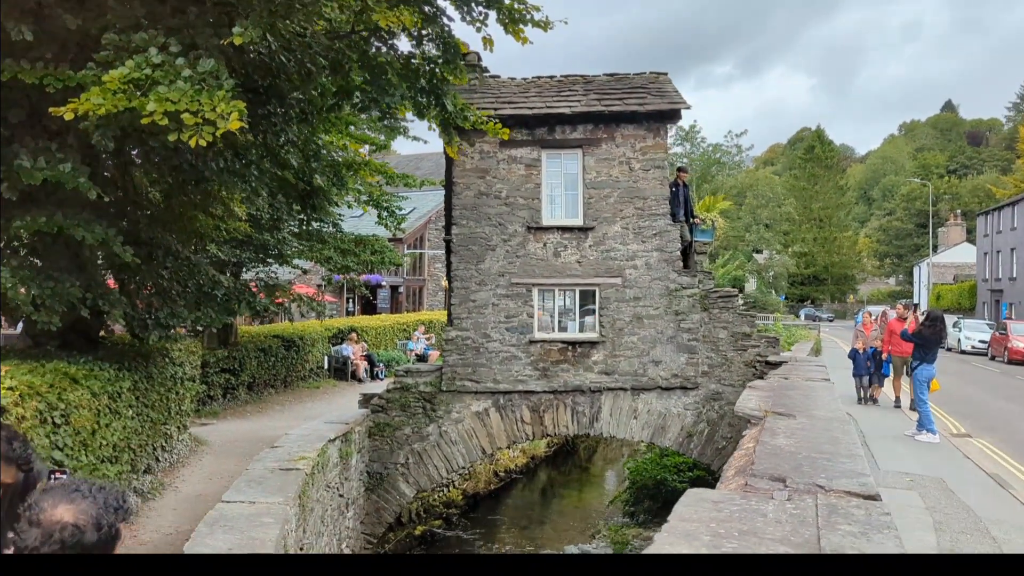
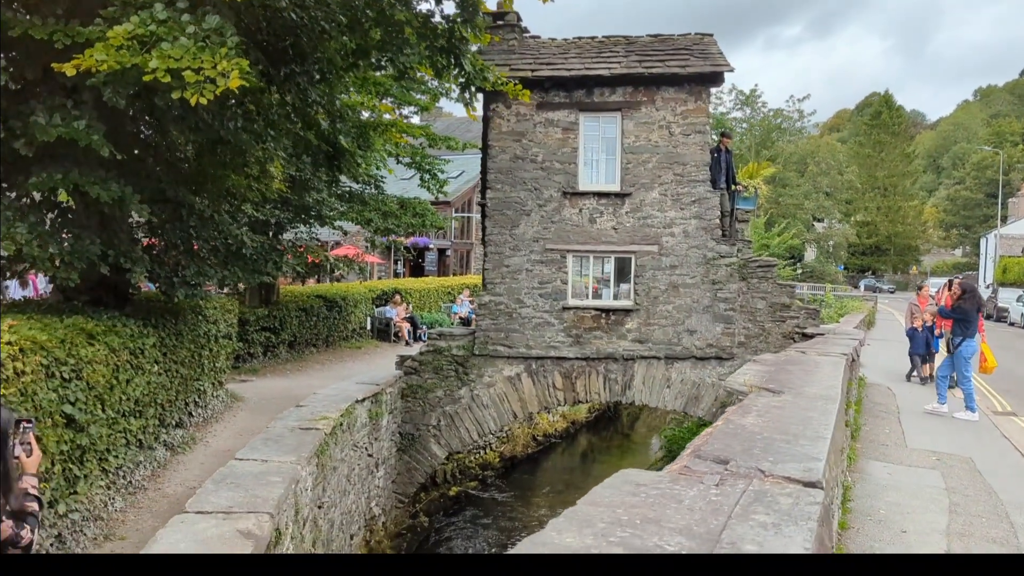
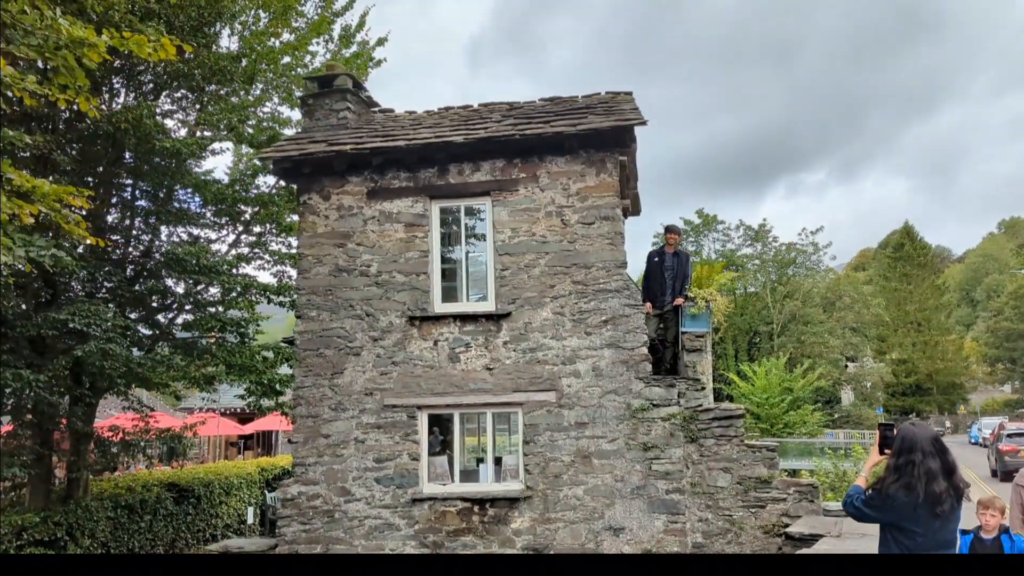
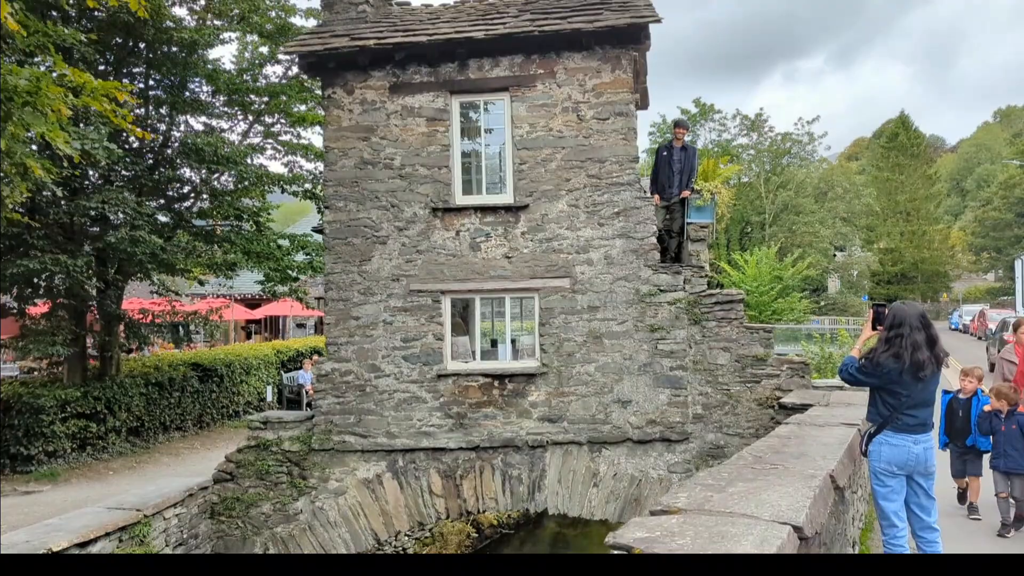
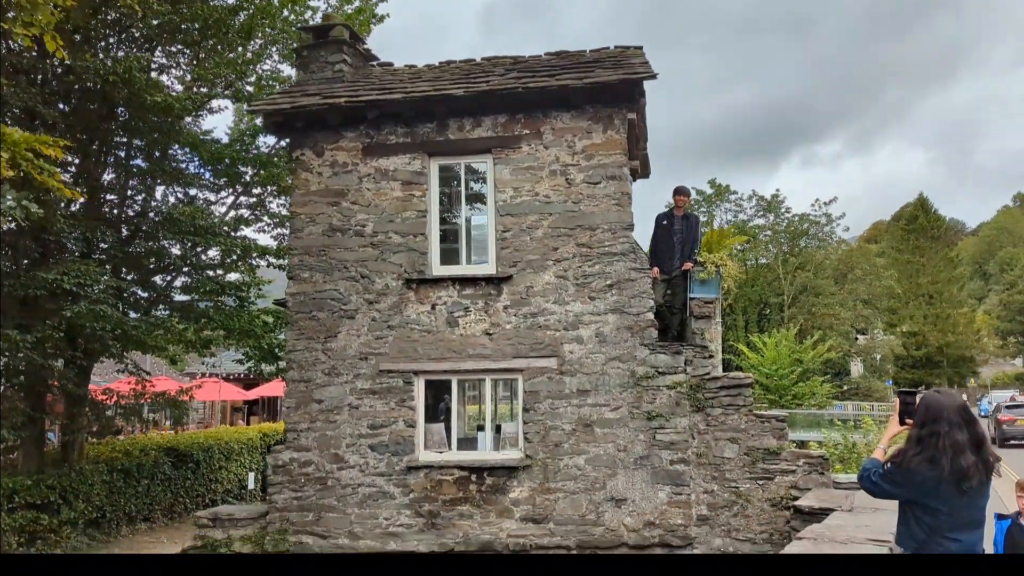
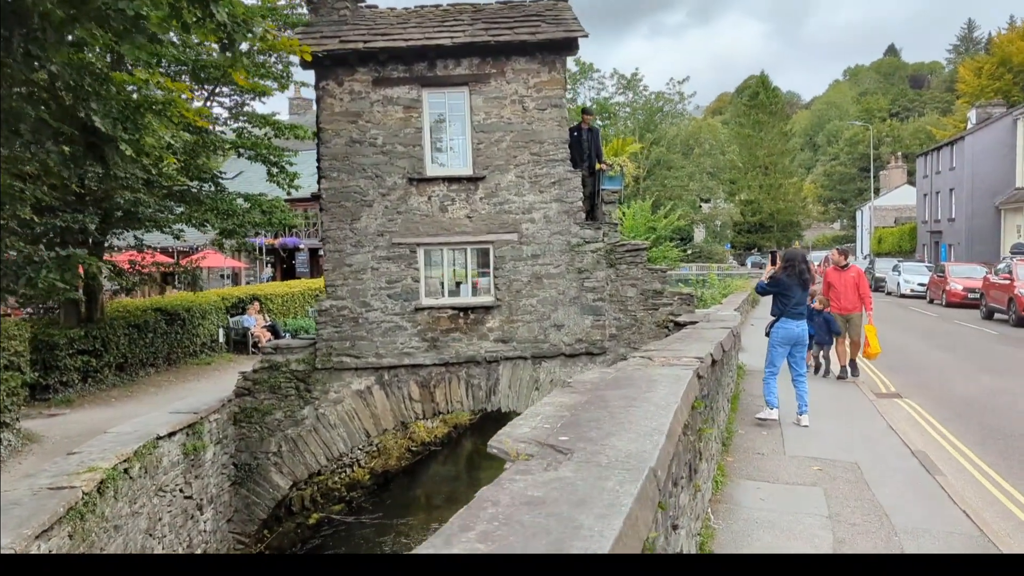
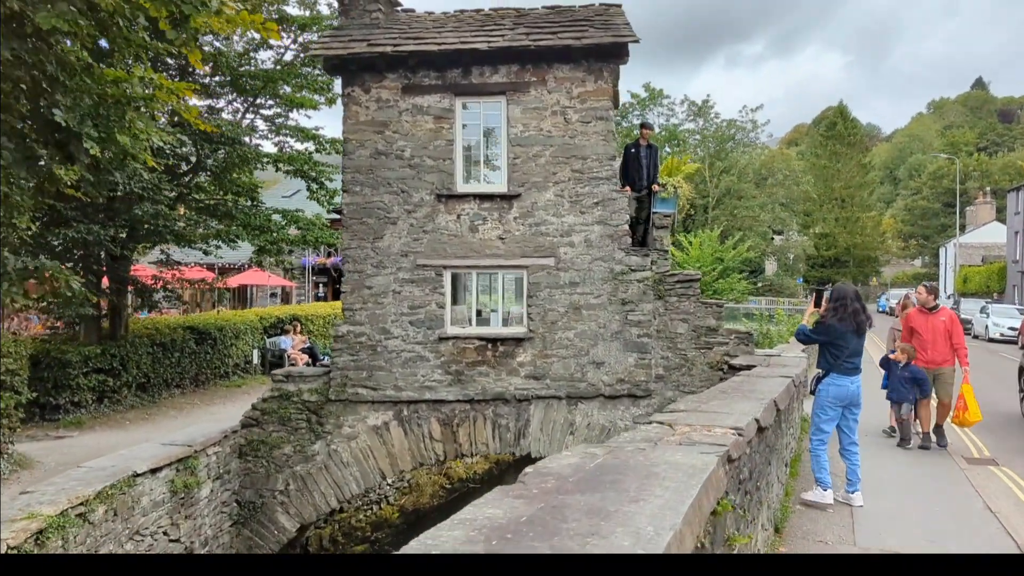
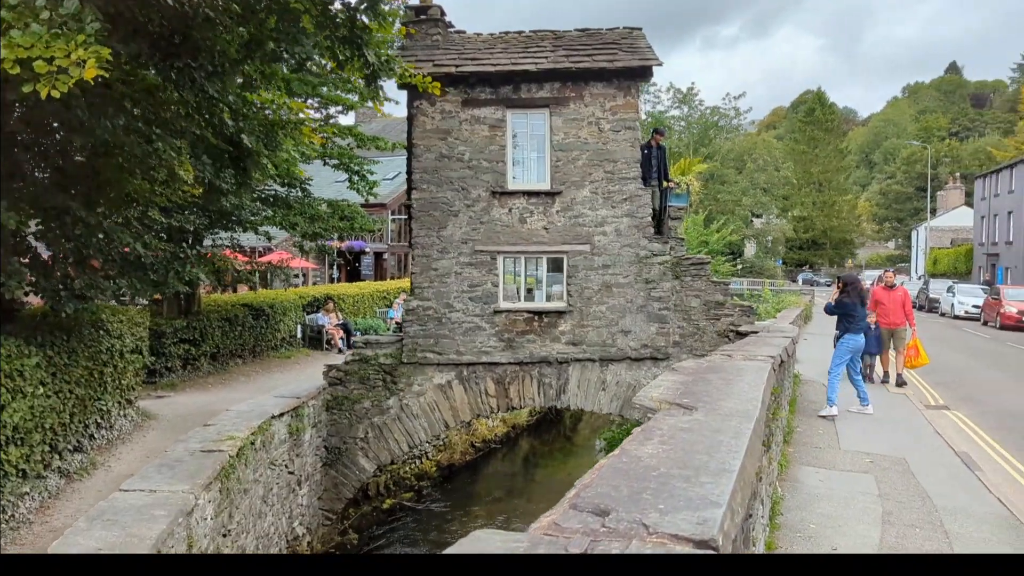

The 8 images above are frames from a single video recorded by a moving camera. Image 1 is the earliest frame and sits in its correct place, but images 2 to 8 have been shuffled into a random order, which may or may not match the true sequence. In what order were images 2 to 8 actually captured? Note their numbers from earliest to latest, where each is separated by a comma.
2, 8, 6, 7, 4, 3, 5
